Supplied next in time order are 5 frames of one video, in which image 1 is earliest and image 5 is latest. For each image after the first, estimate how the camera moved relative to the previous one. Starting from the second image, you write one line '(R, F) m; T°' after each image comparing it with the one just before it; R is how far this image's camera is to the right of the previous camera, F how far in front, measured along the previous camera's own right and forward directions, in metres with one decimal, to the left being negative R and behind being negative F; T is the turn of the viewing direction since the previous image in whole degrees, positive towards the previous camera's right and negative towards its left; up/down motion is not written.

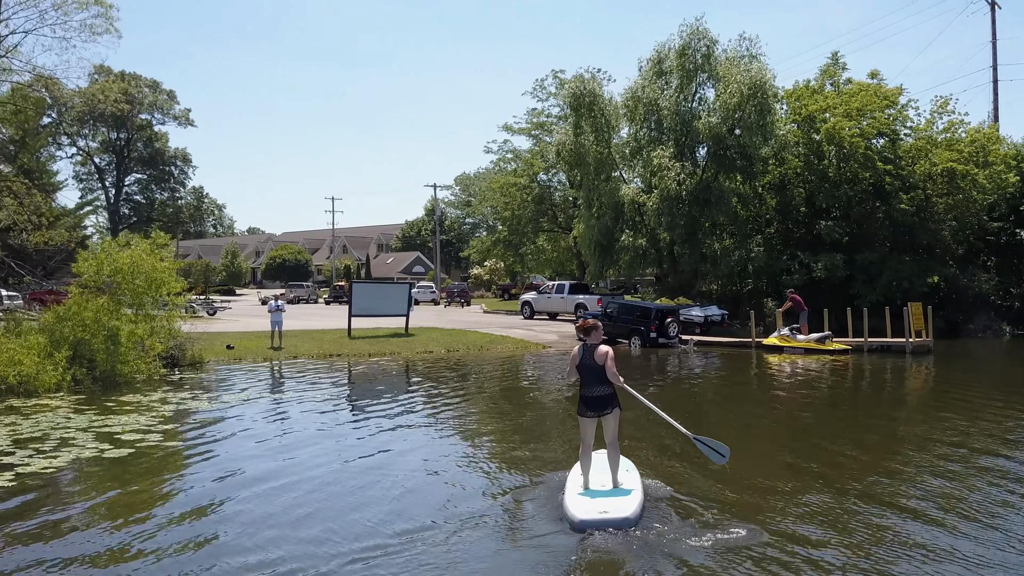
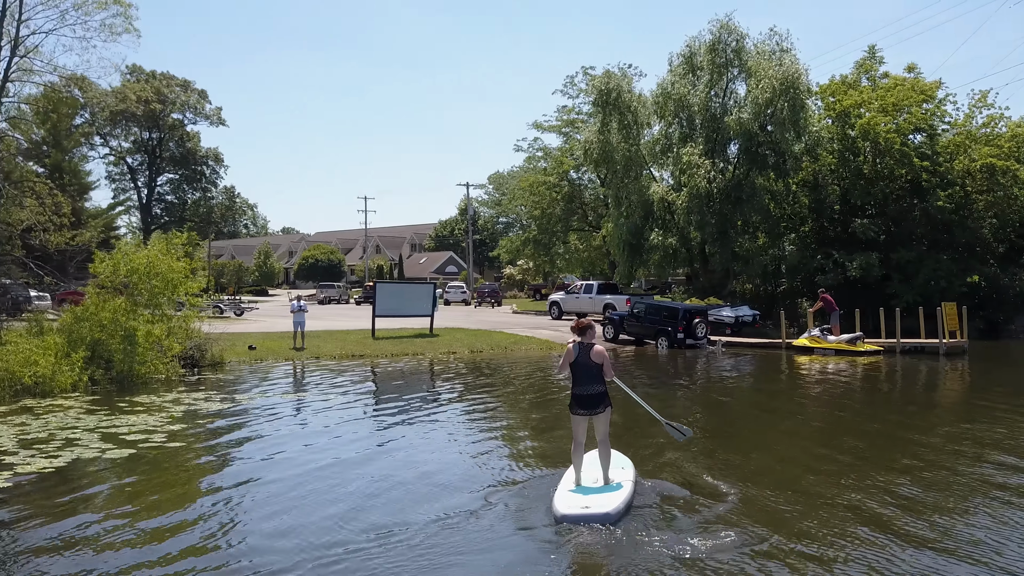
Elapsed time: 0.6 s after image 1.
(+0.2, +0.3) m; -2°
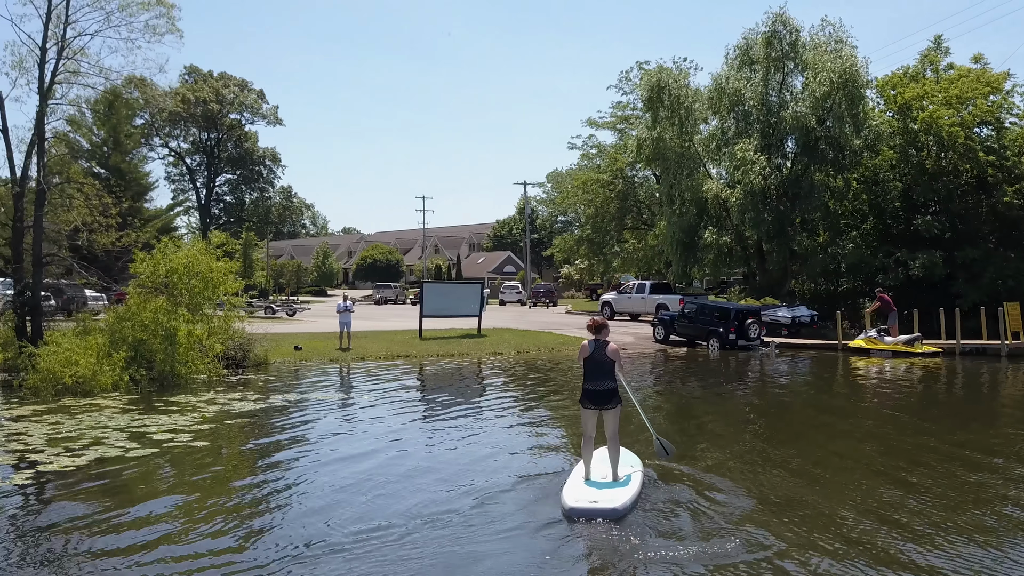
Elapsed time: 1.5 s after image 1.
(+0.4, +0.3) m; -4°
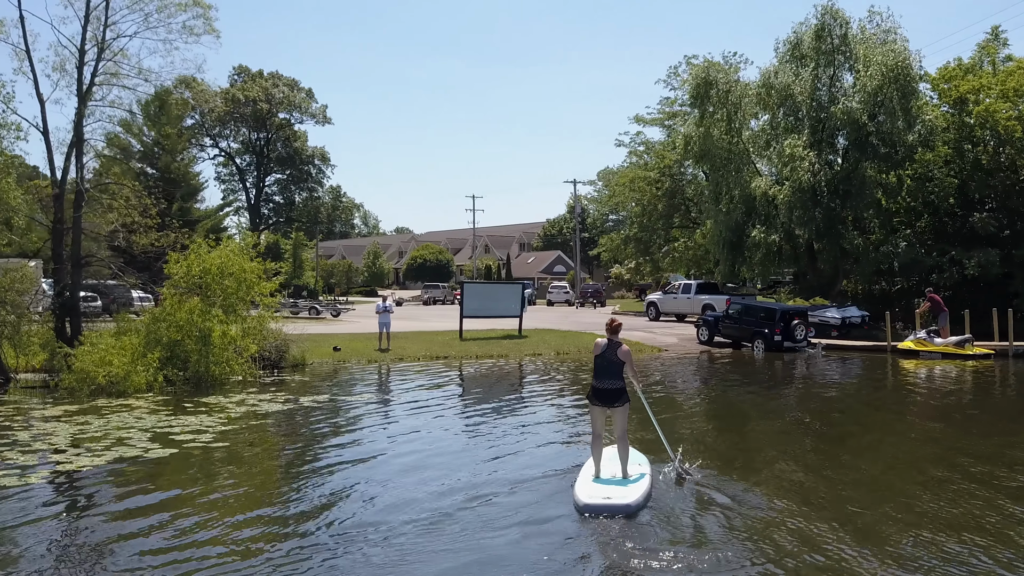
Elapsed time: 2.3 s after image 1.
(+0.3, +0.2) m; -4°
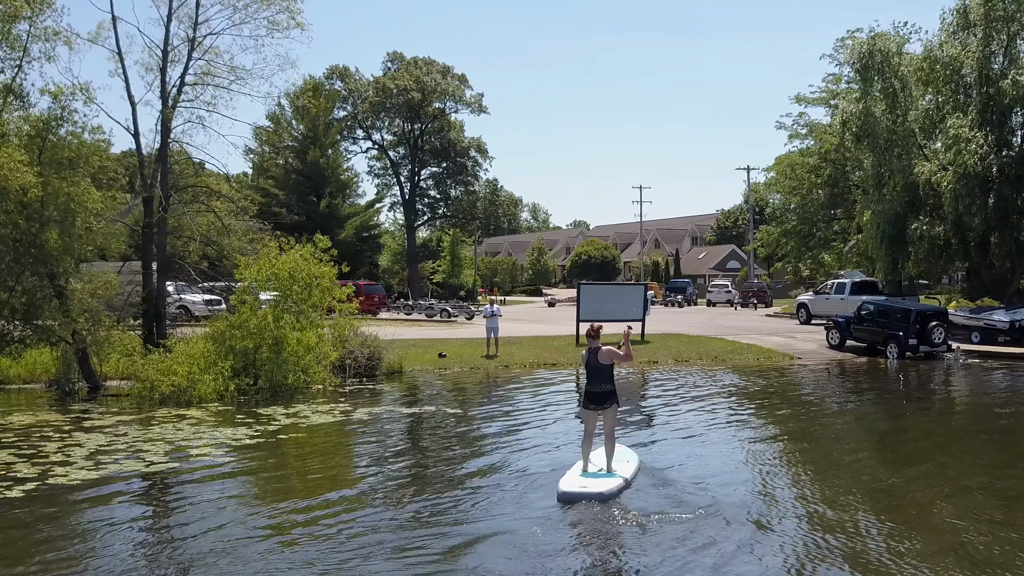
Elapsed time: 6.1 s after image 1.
(+1.5, +1.1) m; -12°
